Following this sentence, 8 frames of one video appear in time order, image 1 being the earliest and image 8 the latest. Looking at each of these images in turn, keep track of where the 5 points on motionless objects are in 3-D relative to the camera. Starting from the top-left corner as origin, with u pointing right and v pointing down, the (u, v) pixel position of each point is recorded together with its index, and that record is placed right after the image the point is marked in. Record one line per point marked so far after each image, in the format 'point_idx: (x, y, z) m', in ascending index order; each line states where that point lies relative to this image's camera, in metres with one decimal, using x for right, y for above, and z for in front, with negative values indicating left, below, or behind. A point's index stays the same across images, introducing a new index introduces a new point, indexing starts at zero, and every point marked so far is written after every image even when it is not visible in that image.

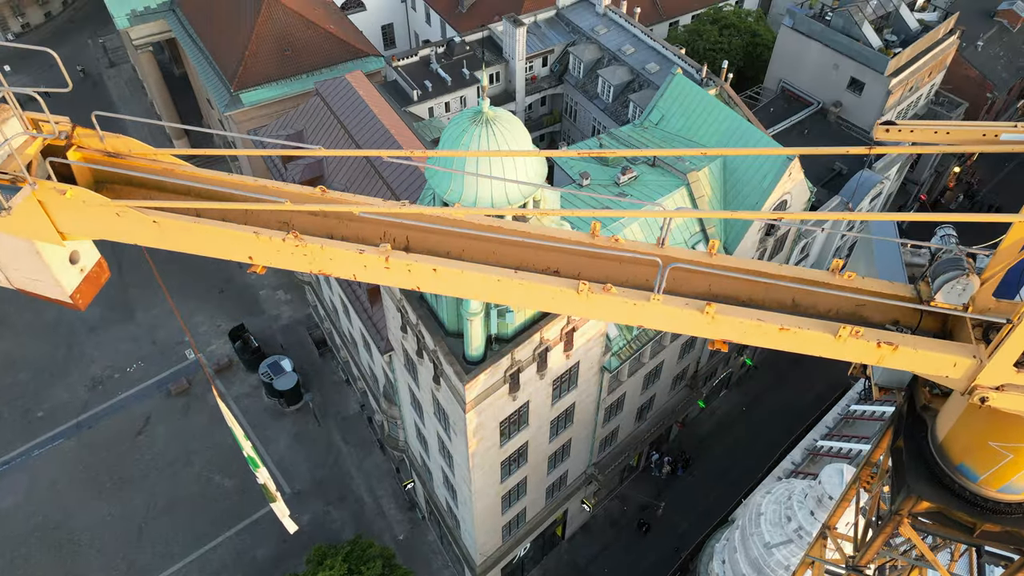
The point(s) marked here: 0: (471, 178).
0: (-0.8, +2.5, +16.5) m
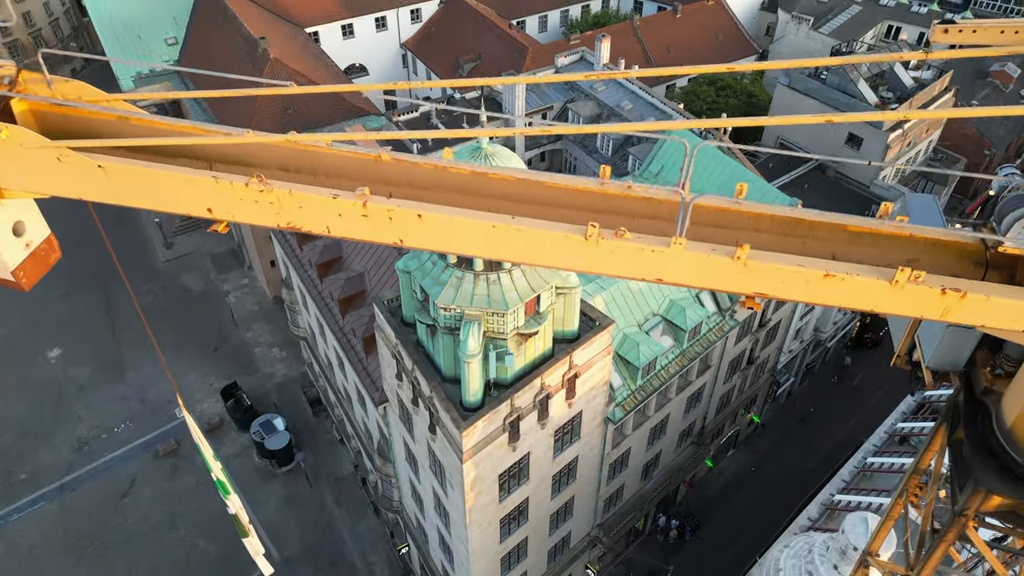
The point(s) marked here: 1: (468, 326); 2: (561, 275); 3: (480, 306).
0: (-0.9, +1.7, +16.0) m
1: (-1.0, -0.9, +16.8) m
2: (+1.2, +0.3, +17.7) m
3: (-0.7, -0.4, +16.8) m
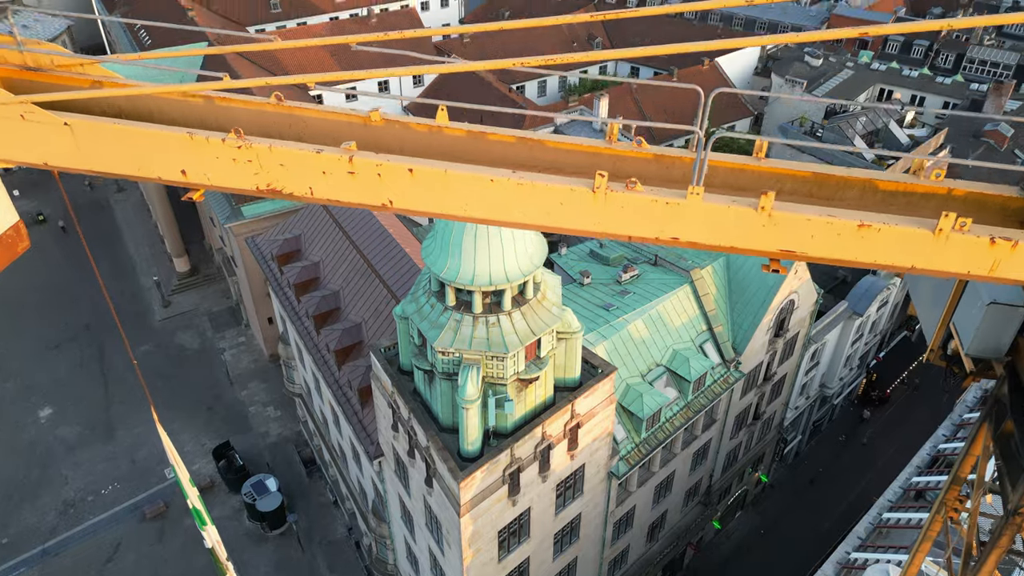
0: (-0.9, +0.7, +15.7) m
1: (-1.0, -1.9, +16.3) m
2: (+1.2, -0.7, +17.3) m
3: (-0.7, -1.4, +16.4) m
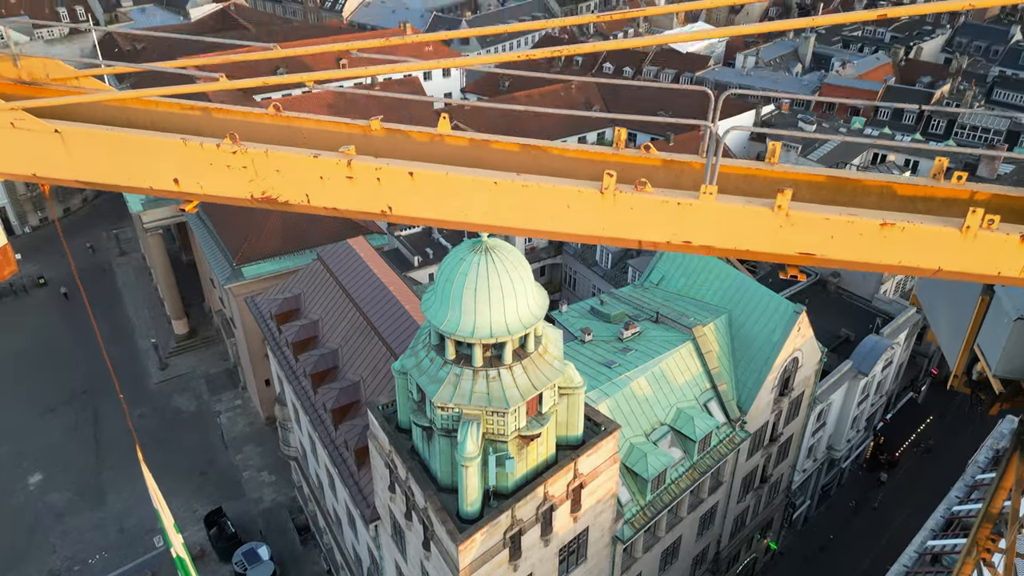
0: (-0.9, -0.4, +15.6) m
1: (-1.0, -3.1, +15.9) m
2: (+1.2, -2.0, +17.0) m
3: (-0.7, -2.6, +16.0) m
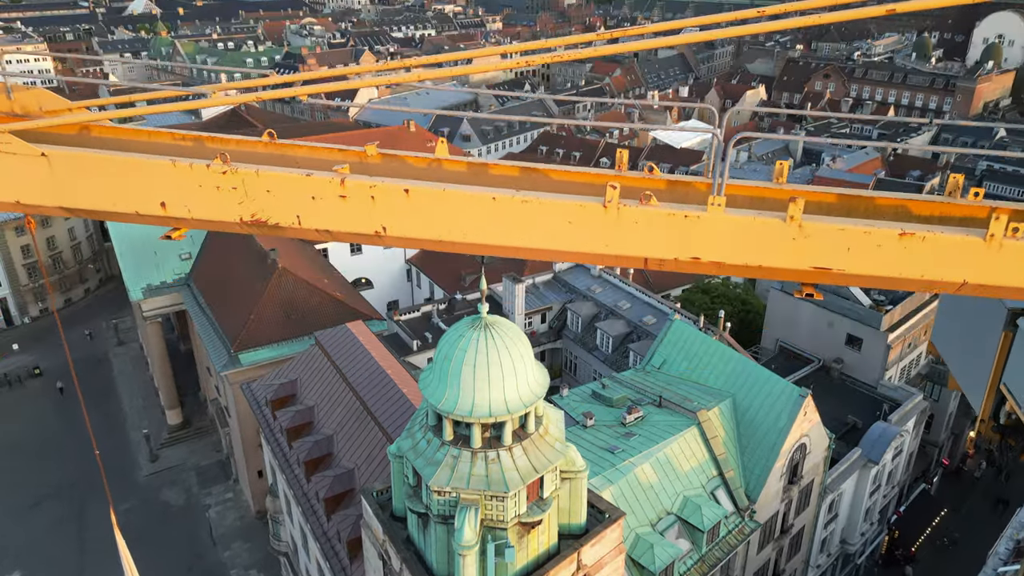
0: (-0.9, -2.0, +15.2) m
1: (-1.0, -4.7, +15.2) m
2: (+1.2, -3.8, +16.4) m
3: (-0.7, -4.2, +15.4) m
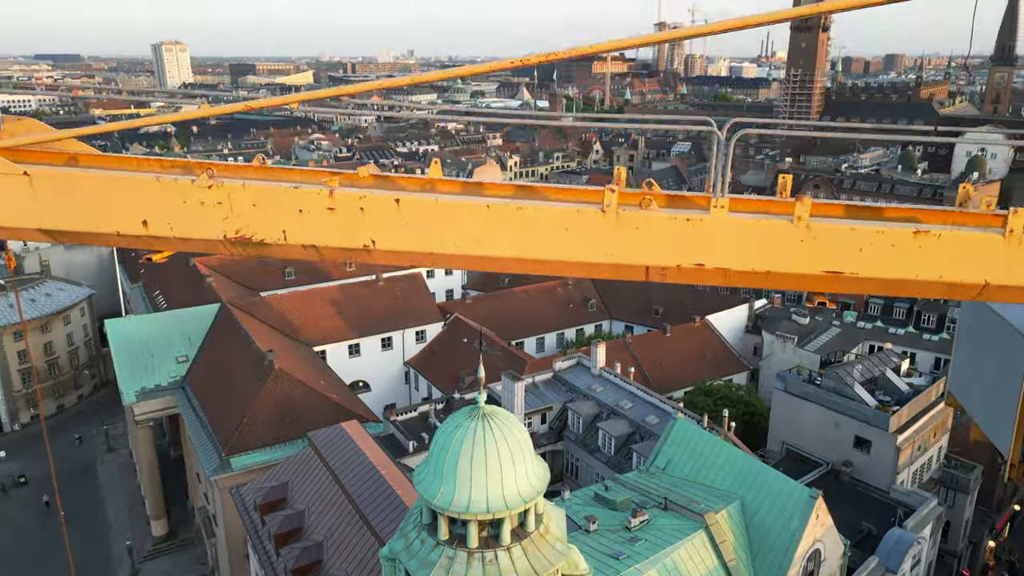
0: (-0.9, -3.8, +14.6) m
1: (-1.0, -6.5, +14.2) m
2: (+1.2, -5.7, +15.6) m
3: (-0.8, -6.0, +14.4) m
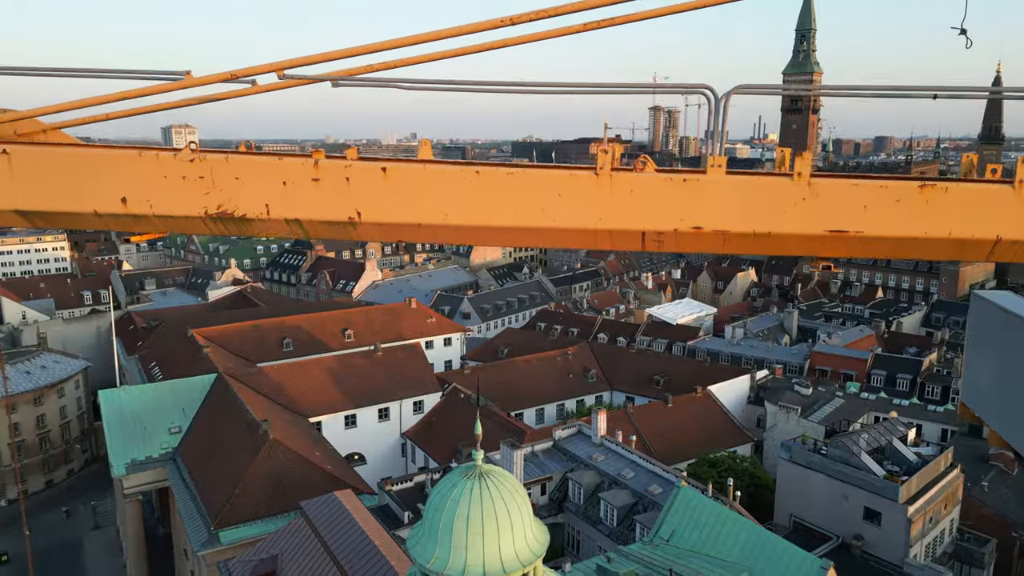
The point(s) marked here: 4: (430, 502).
0: (-0.9, -4.8, +14.0) m
1: (-1.1, -7.4, +13.3) m
2: (+1.1, -6.9, +14.8) m
3: (-0.8, -7.0, +13.6) m
4: (-1.6, -4.3, +14.6) m
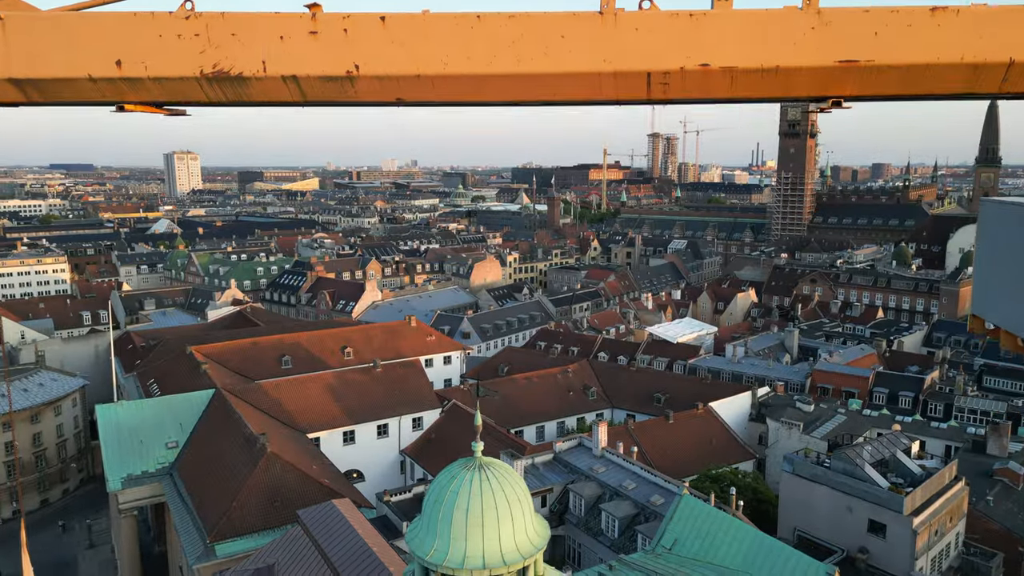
0: (-0.9, -4.6, +13.7) m
1: (-1.1, -7.2, +13.0) m
2: (+1.1, -6.6, +14.4) m
3: (-0.8, -6.8, +13.3) m
4: (-1.6, -4.0, +14.4) m
